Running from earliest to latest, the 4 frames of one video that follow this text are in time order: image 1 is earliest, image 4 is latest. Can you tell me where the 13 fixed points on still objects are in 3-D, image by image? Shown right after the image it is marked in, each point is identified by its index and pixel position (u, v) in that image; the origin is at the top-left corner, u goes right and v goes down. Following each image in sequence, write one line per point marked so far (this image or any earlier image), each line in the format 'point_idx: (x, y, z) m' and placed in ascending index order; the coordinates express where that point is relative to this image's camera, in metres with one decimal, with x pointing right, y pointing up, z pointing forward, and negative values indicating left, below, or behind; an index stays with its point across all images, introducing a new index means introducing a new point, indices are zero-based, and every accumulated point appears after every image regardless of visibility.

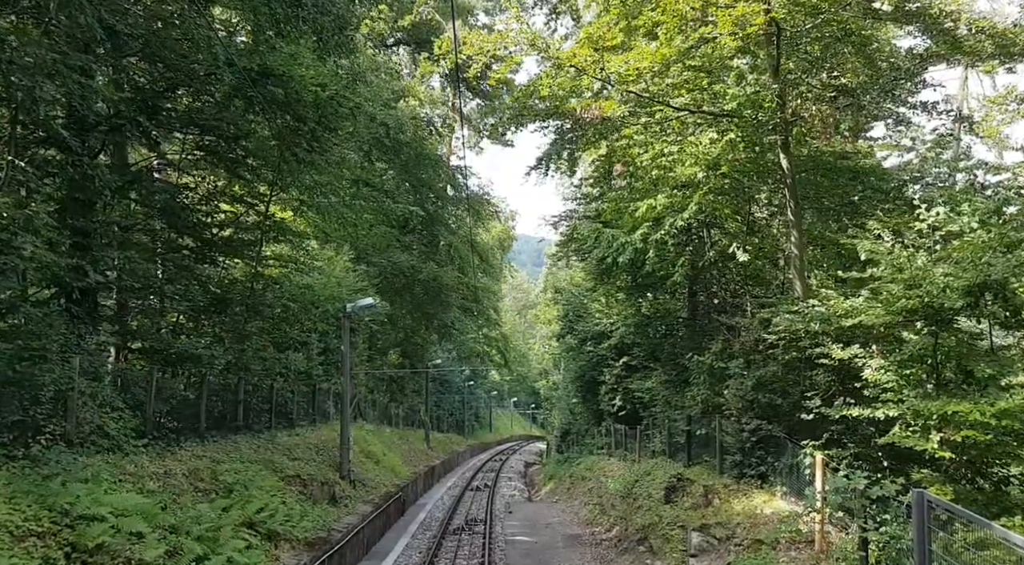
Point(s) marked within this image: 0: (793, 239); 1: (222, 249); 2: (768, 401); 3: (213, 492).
0: (+5.0, +0.8, +16.4) m
1: (-6.0, +0.7, +19.4) m
2: (+4.6, -2.1, +16.5) m
3: (-4.9, -3.4, +15.0) m
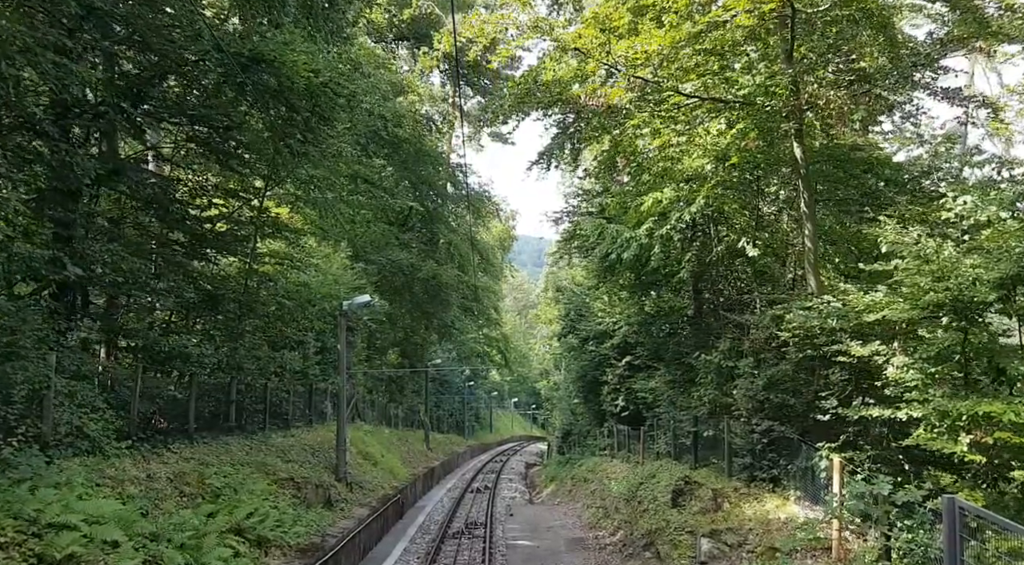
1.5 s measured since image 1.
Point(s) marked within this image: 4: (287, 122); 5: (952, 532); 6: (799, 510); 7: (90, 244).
0: (+5.0, +0.9, +15.8) m
1: (-6.0, +0.8, +18.7) m
2: (+4.6, -2.0, +15.9) m
3: (-4.9, -3.3, +14.4) m
4: (-4.2, +3.0, +17.5) m
5: (+4.3, -2.4, +9.0) m
6: (+4.5, -3.6, +14.6) m
7: (-6.8, +0.6, +15.0) m
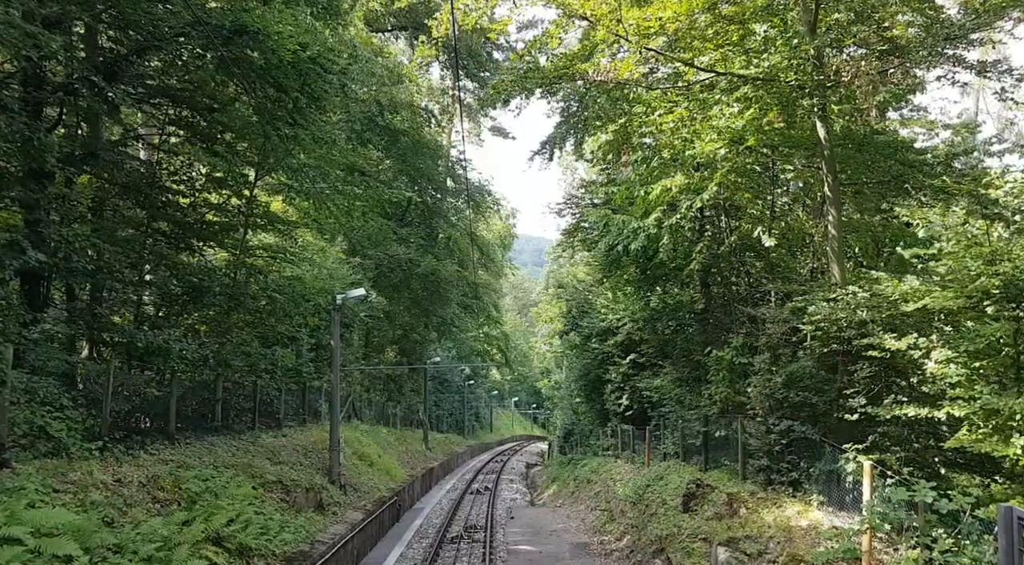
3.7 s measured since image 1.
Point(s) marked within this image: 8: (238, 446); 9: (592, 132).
0: (+5.1, +1.0, +14.7) m
1: (-6.0, +0.9, +17.7) m
2: (+4.6, -1.9, +14.8) m
3: (-4.8, -3.2, +13.3) m
4: (-4.2, +3.2, +16.5) m
5: (+4.3, -2.3, +7.9) m
6: (+4.5, -3.4, +13.6) m
7: (-6.8, +0.8, +13.9) m
8: (-5.6, -3.4, +19.1) m
9: (+1.7, +3.1, +19.0) m
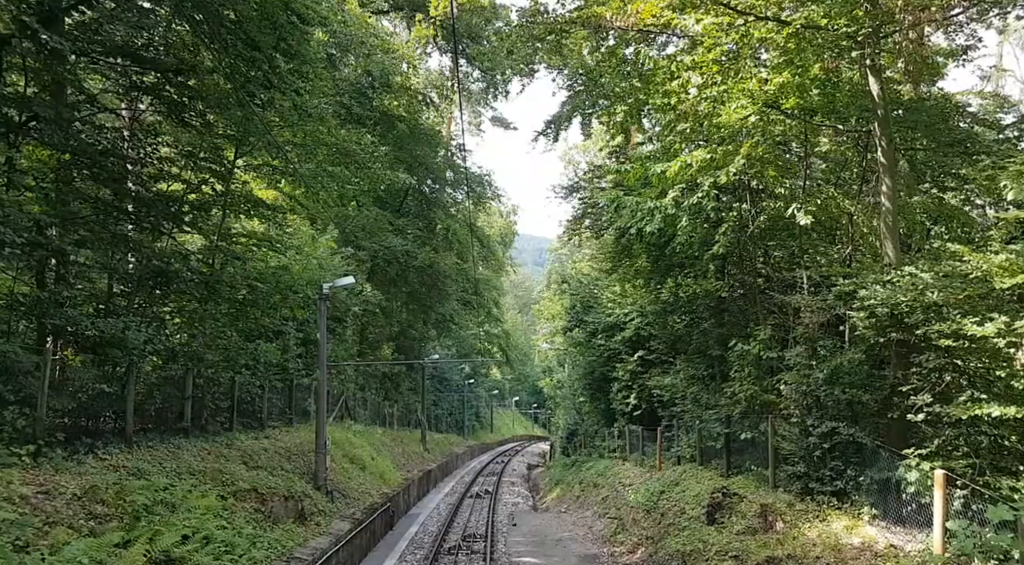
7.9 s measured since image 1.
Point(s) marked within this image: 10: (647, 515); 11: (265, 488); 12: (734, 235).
0: (+5.1, +1.3, +12.8) m
1: (-5.9, +1.2, +15.8) m
2: (+4.7, -1.6, +12.9) m
3: (-4.8, -2.9, +11.4) m
4: (-4.2, +3.5, +14.6) m
5: (+4.3, -2.0, +6.0) m
6: (+4.6, -3.2, +11.7) m
7: (-6.7, +1.1, +12.0) m
8: (-5.6, -3.1, +17.2) m
9: (+1.7, +3.4, +17.1) m
10: (+2.7, -4.7, +18.6) m
11: (-4.3, -3.6, +16.1) m
12: (+4.2, +0.9, +17.6) m
